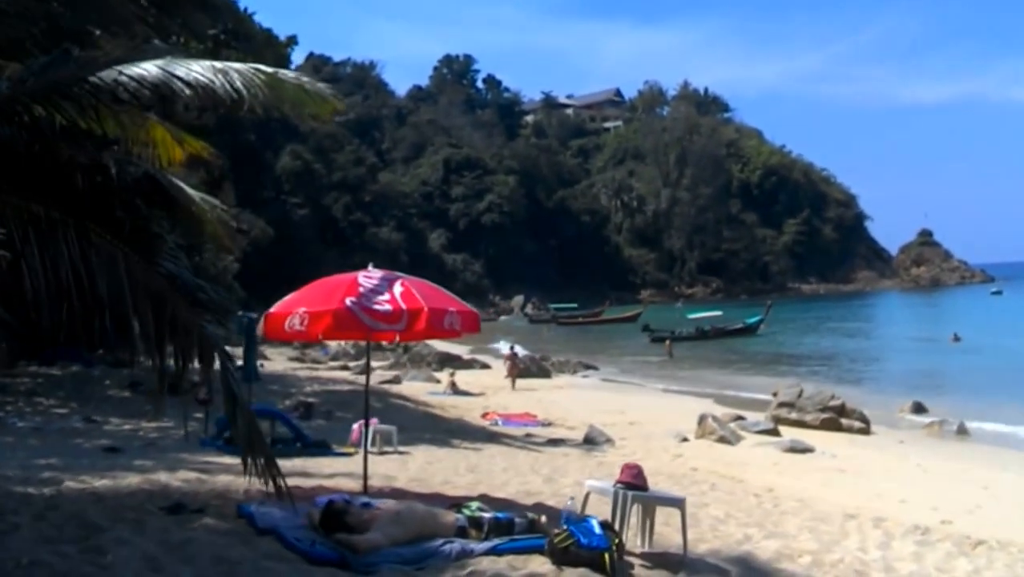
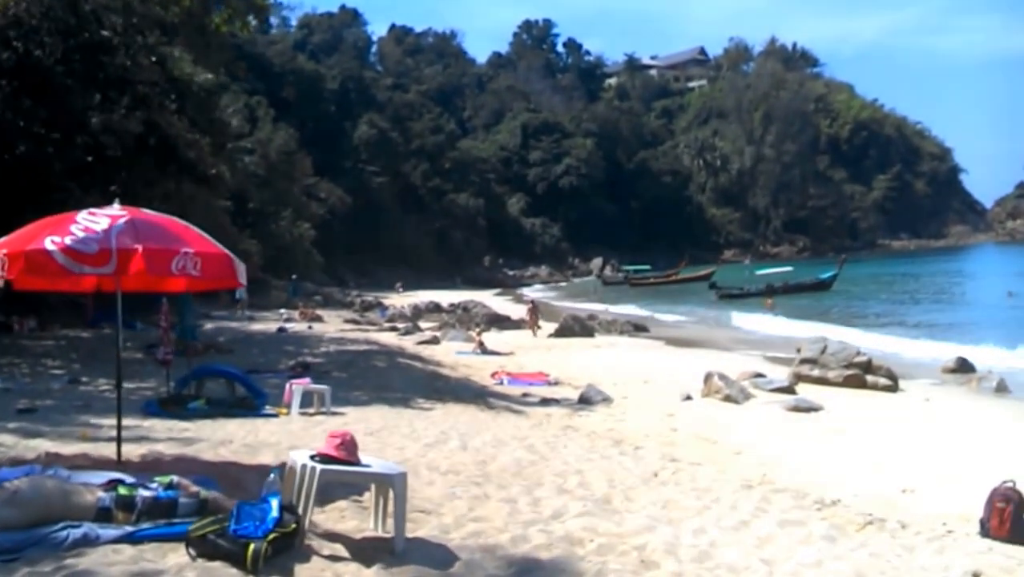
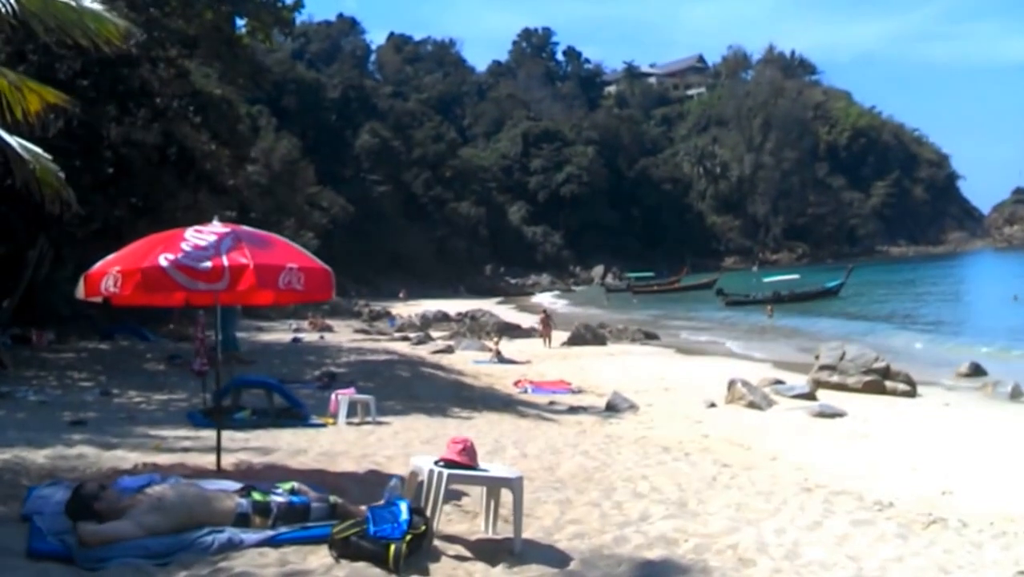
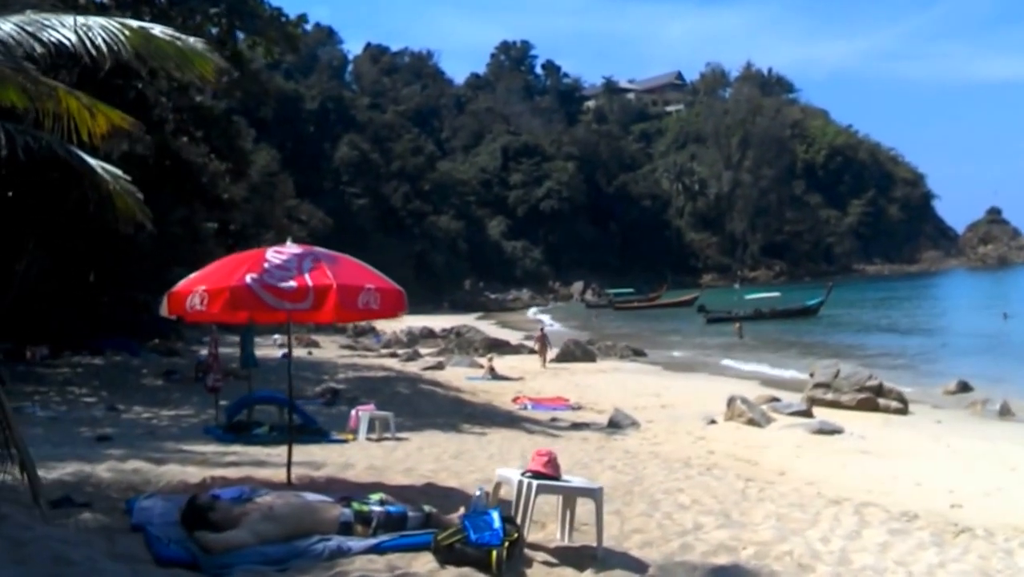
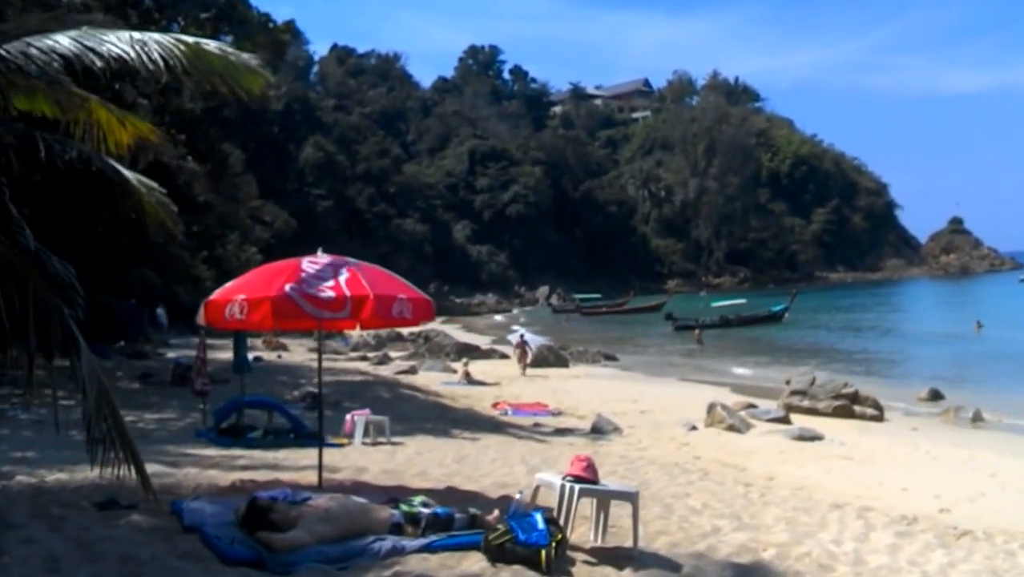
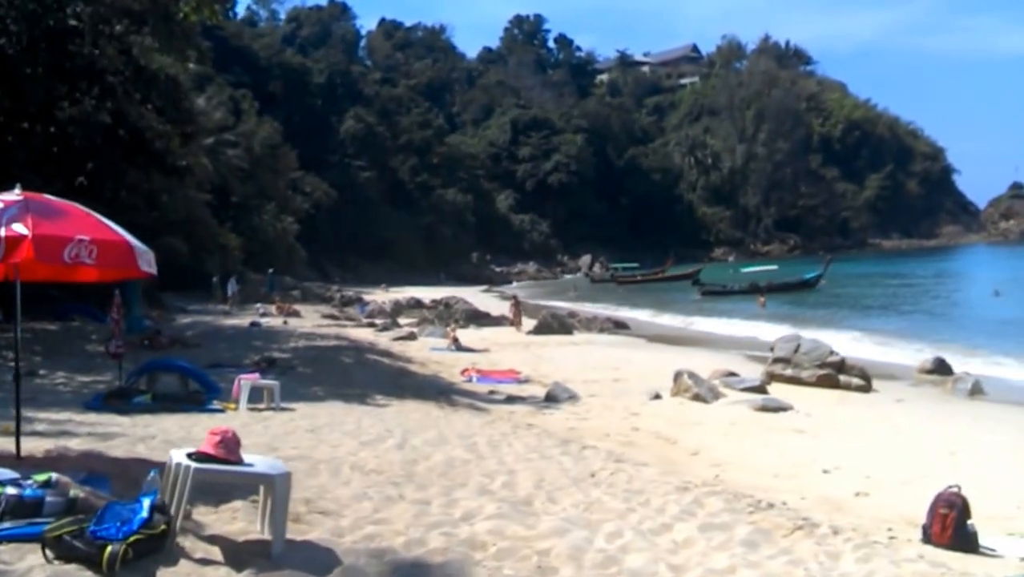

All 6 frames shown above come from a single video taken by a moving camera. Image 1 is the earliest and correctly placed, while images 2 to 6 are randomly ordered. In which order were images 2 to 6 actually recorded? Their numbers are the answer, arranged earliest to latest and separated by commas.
5, 4, 3, 2, 6
